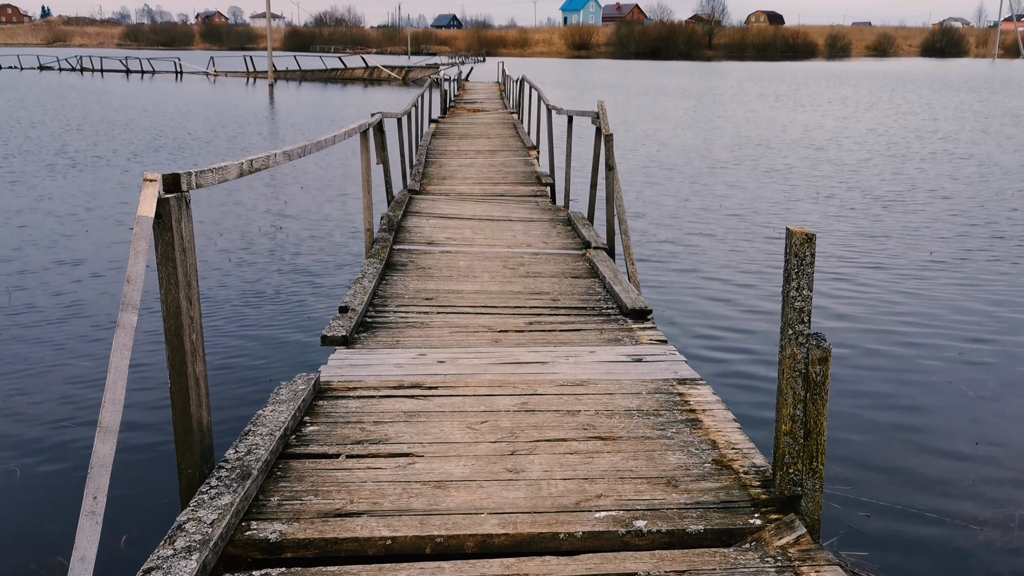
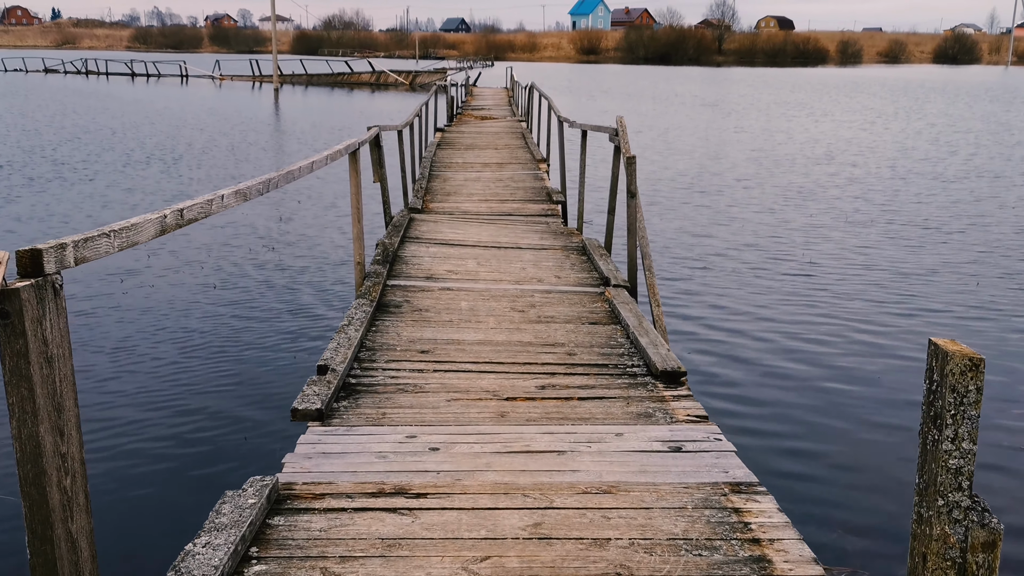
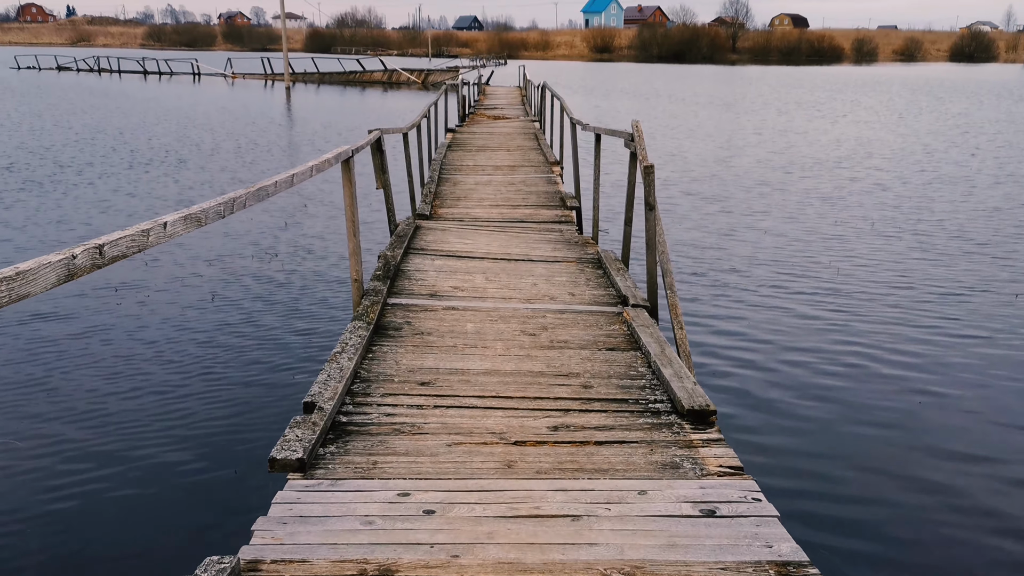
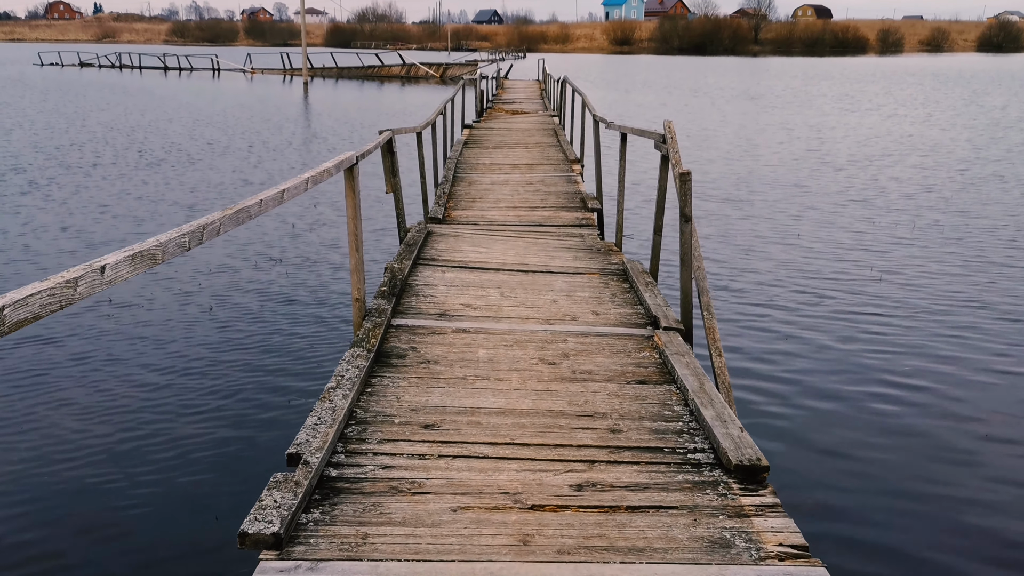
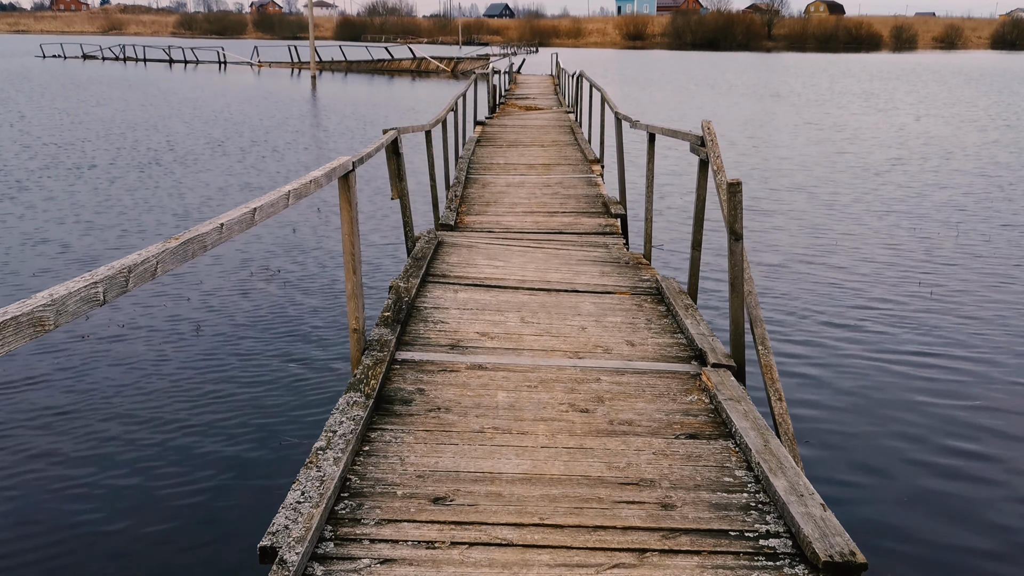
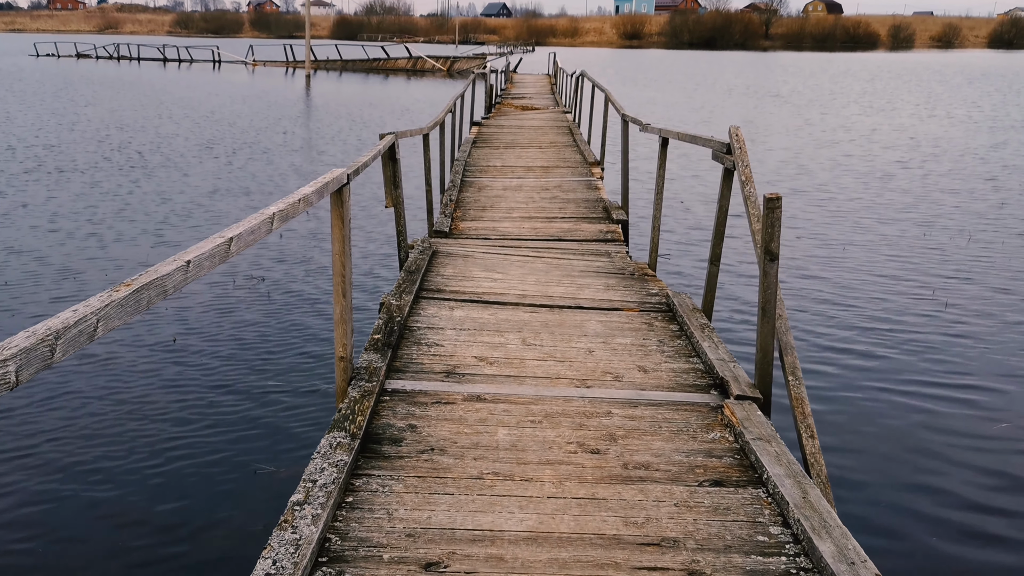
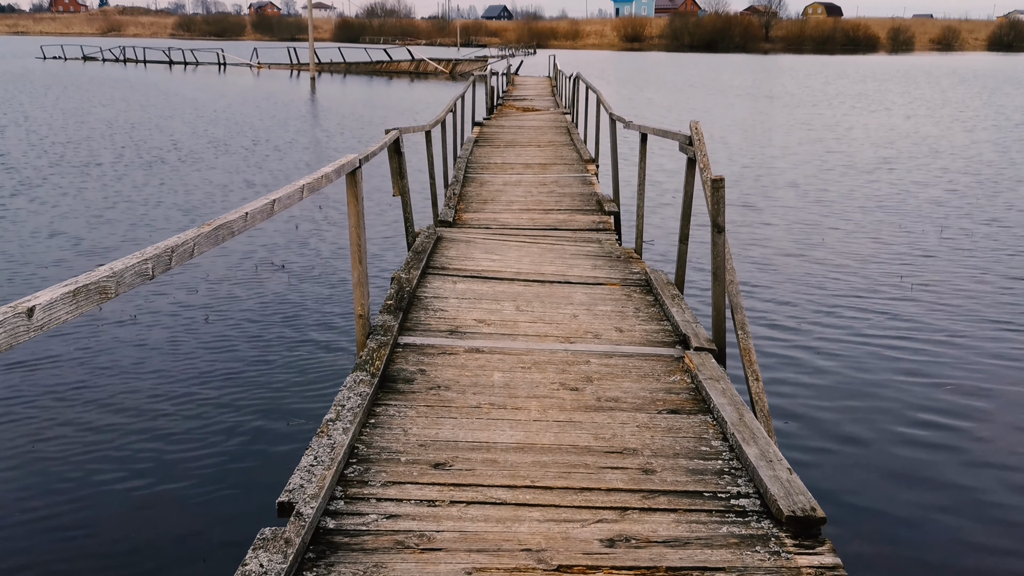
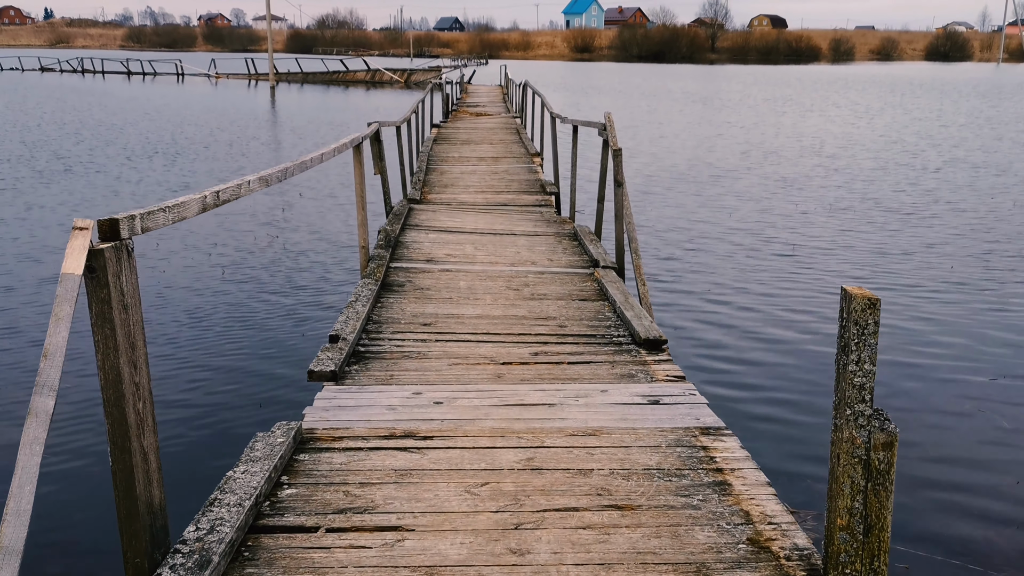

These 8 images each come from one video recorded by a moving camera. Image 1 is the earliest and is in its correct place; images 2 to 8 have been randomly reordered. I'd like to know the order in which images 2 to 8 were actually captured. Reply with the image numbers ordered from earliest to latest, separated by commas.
8, 2, 3, 4, 7, 5, 6
